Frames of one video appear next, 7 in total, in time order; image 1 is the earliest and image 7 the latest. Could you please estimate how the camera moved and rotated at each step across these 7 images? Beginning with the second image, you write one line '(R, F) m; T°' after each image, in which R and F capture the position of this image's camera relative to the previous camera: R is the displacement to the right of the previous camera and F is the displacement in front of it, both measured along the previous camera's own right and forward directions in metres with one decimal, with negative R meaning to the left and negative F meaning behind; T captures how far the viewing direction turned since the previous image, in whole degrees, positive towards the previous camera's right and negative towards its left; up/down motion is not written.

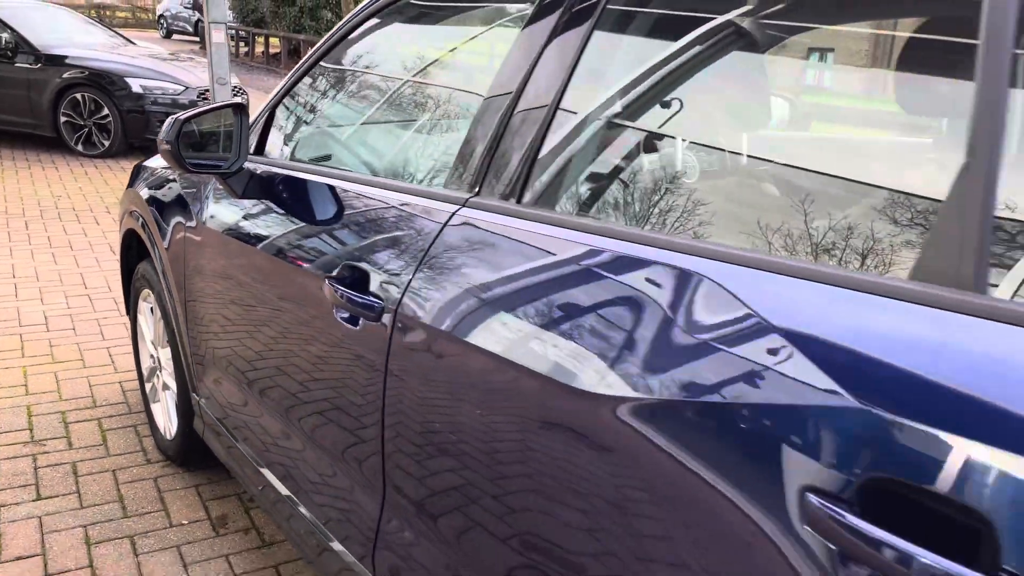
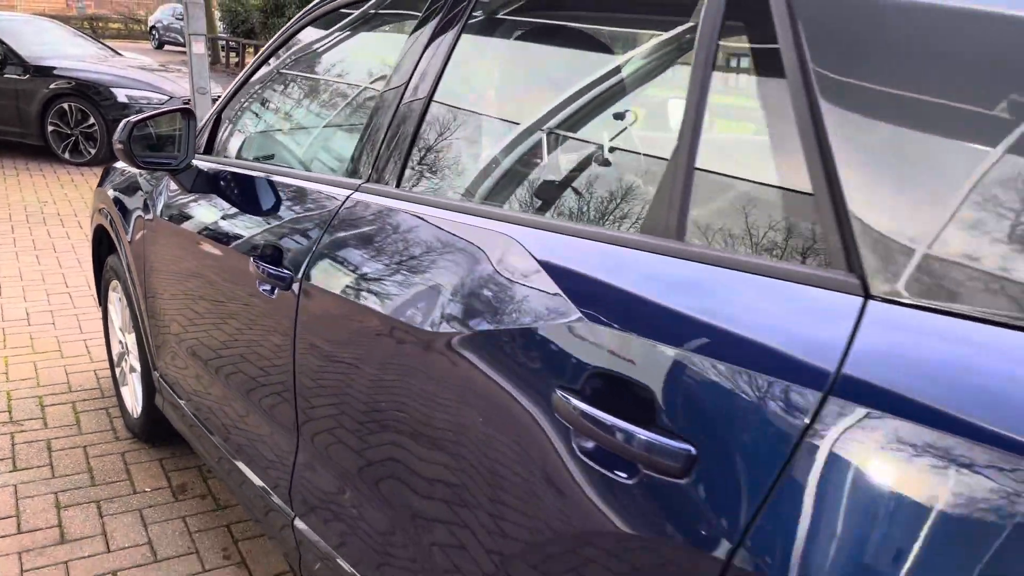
(+0.2, -0.3) m; 0°
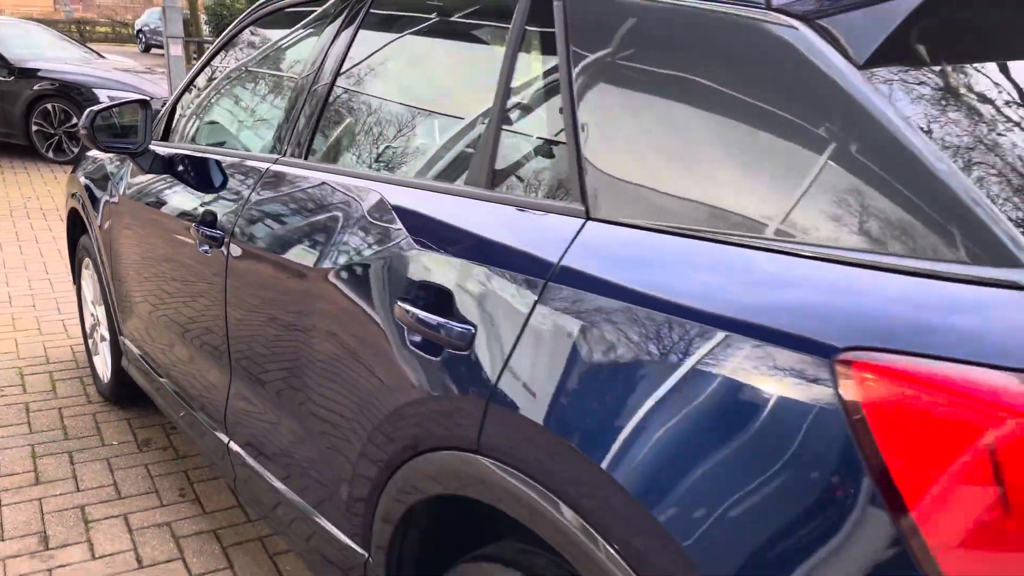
(+0.2, -0.4) m; +1°
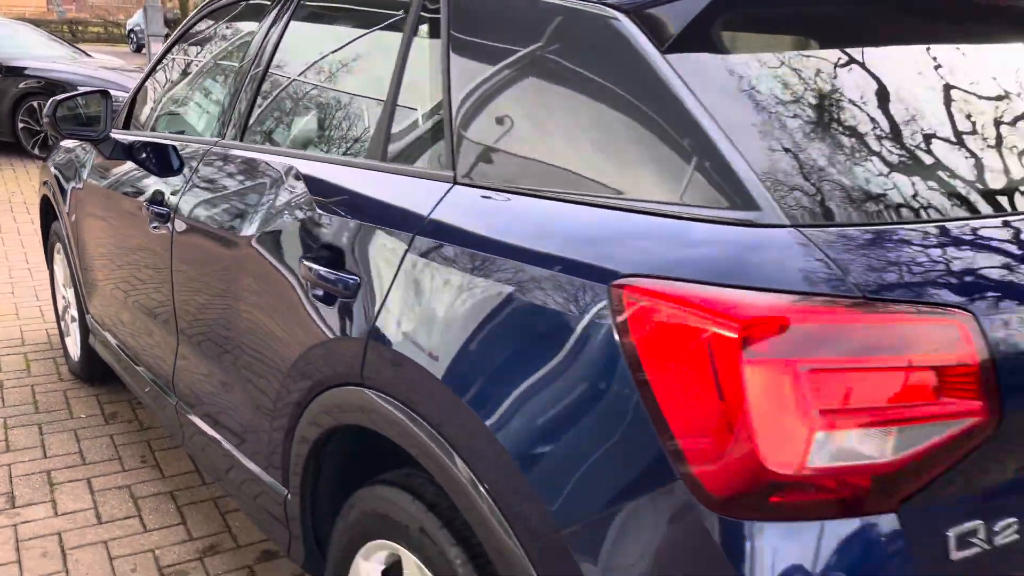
(+0.2, -0.2) m; 0°
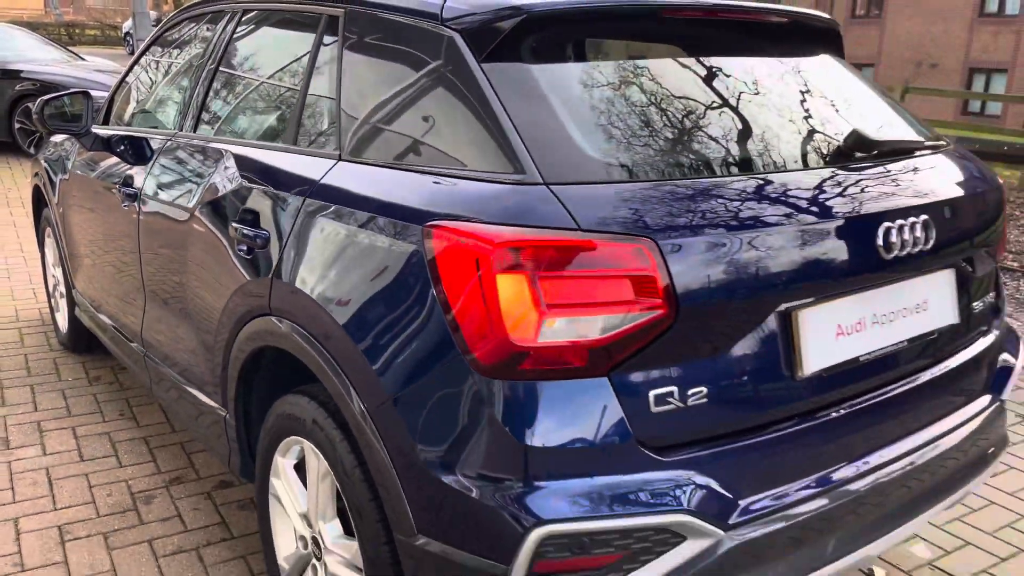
(+0.3, -0.5) m; 0°
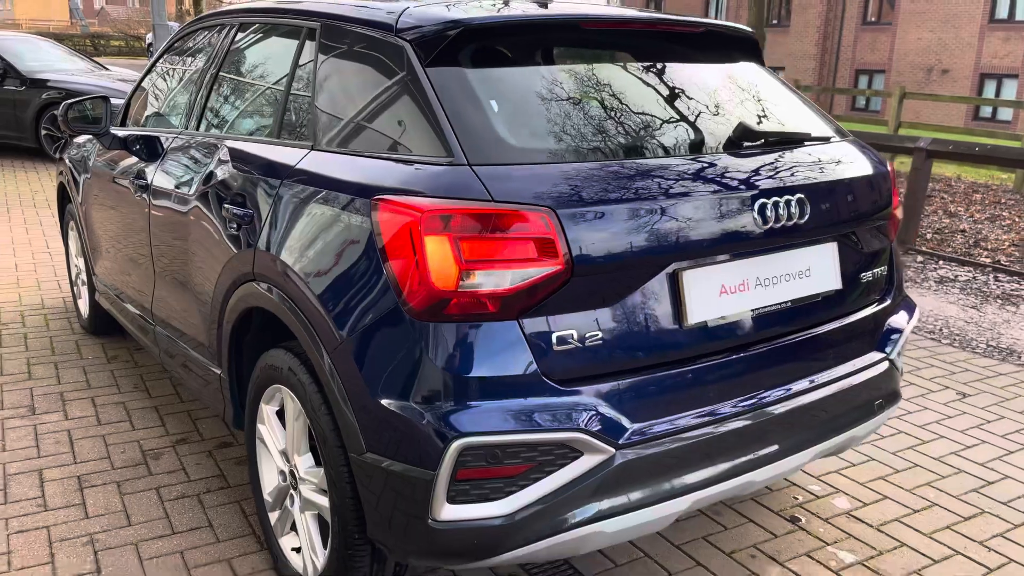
(+0.2, -0.3) m; -1°
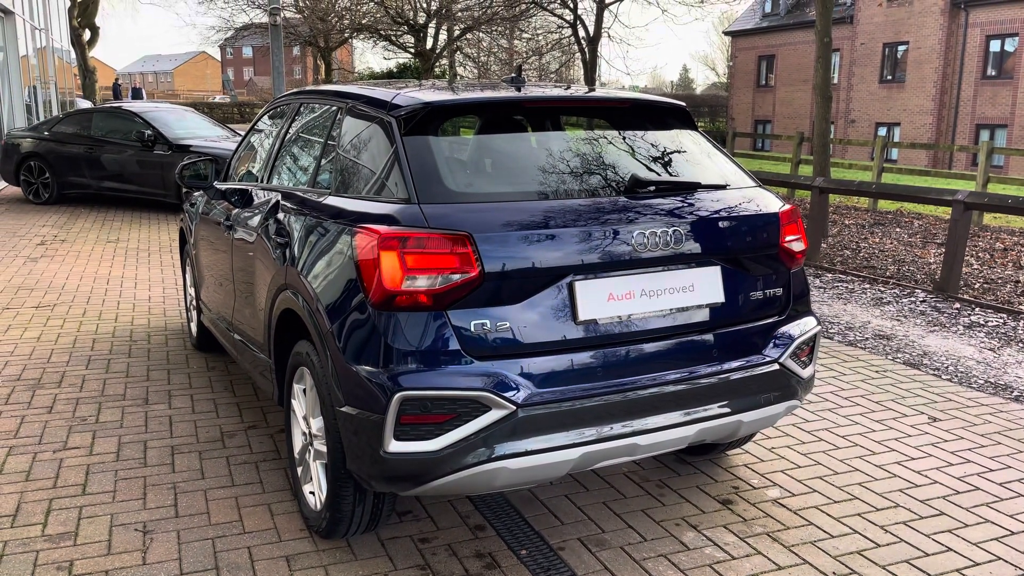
(+0.6, -0.7) m; -8°
